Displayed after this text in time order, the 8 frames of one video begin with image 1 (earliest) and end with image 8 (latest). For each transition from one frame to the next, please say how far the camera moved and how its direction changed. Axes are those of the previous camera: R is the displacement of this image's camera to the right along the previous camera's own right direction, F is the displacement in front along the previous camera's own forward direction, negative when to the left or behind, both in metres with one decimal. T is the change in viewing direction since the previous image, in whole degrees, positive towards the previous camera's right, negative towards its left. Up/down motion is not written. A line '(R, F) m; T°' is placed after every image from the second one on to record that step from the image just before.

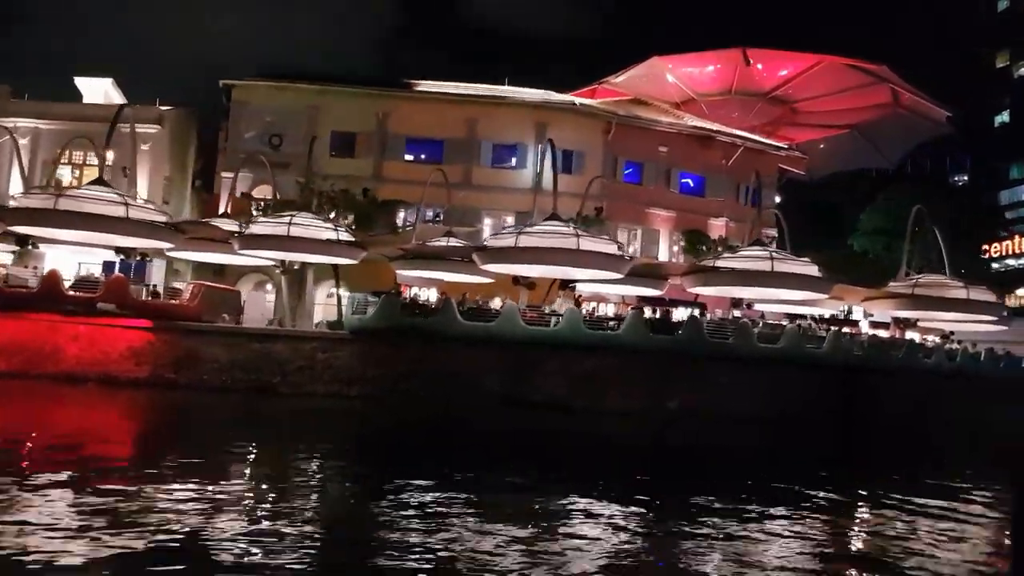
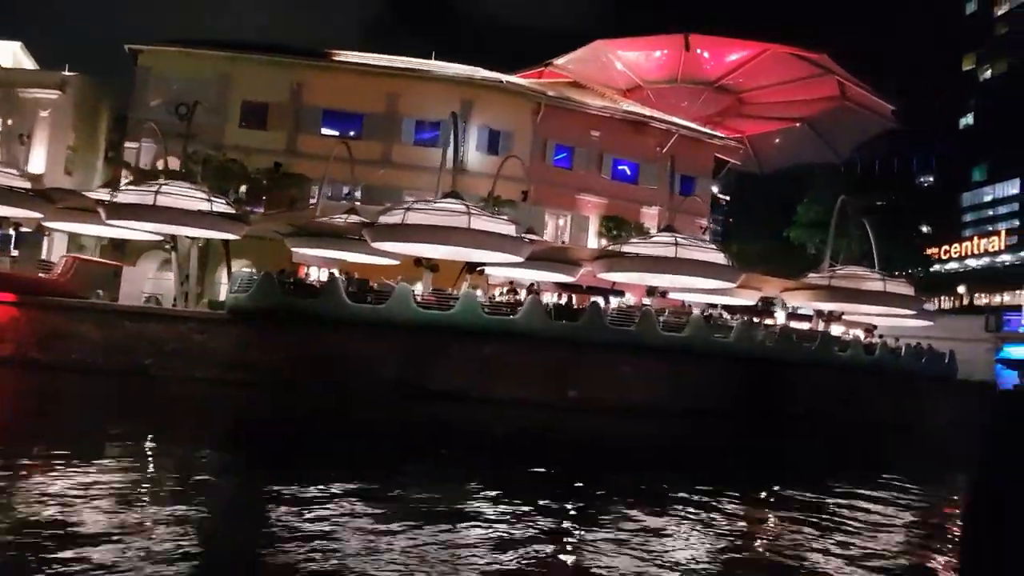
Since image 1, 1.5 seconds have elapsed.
(+2.4, +1.0) m; +2°
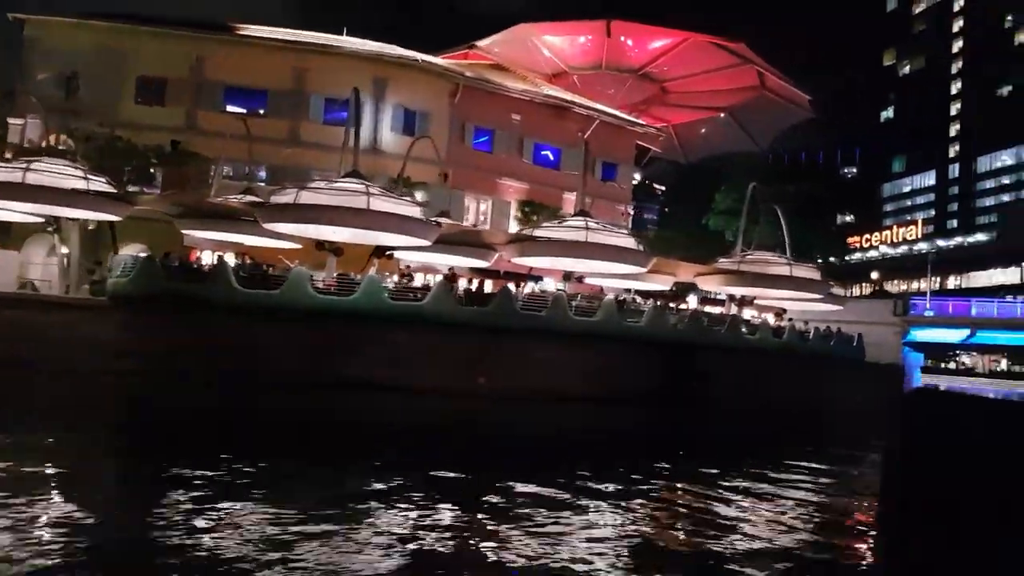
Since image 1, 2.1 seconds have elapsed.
(+1.0, +0.5) m; +5°
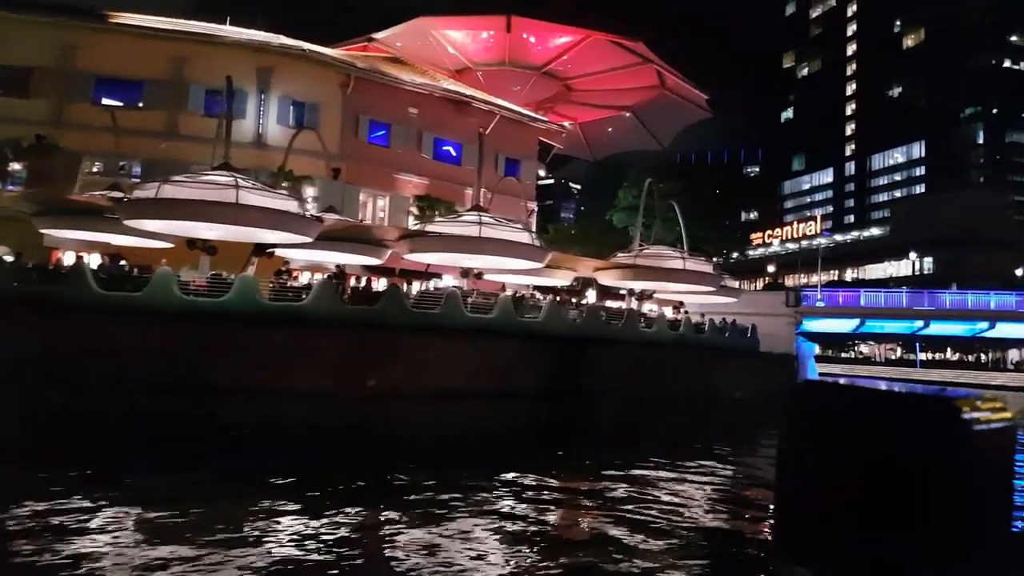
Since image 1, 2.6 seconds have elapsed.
(+0.9, +0.5) m; +6°
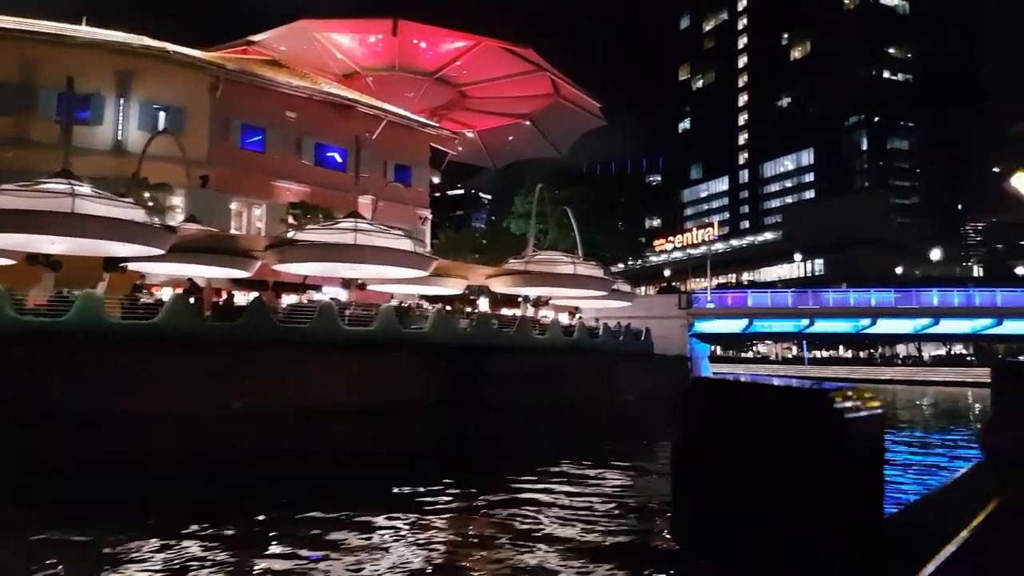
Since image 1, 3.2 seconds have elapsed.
(+1.0, +0.7) m; +6°
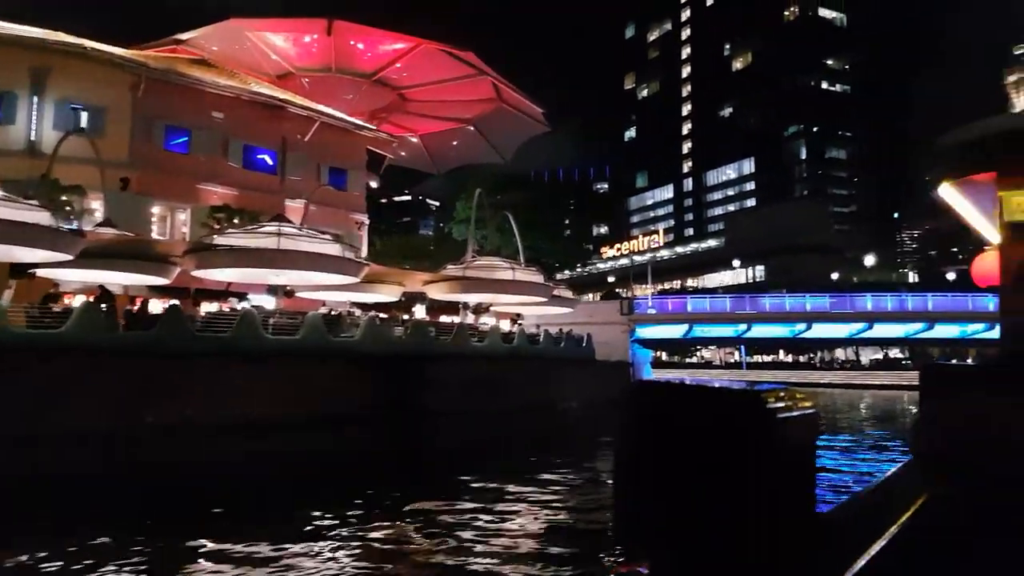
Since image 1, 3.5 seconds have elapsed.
(+0.5, +0.6) m; +4°
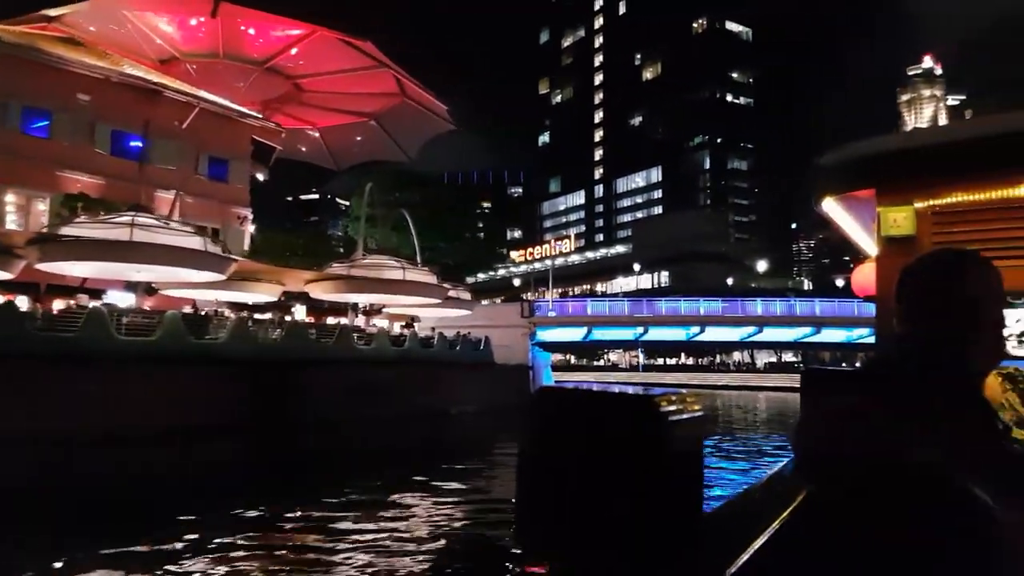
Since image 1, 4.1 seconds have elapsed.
(+0.9, +0.8) m; +6°
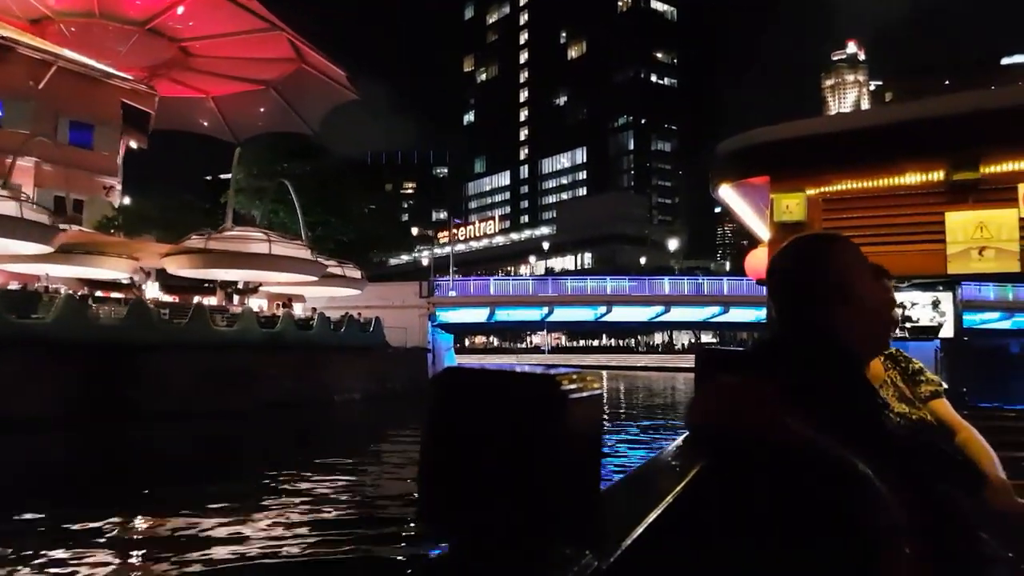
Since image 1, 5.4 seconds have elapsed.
(+1.5, +1.2) m; +5°
